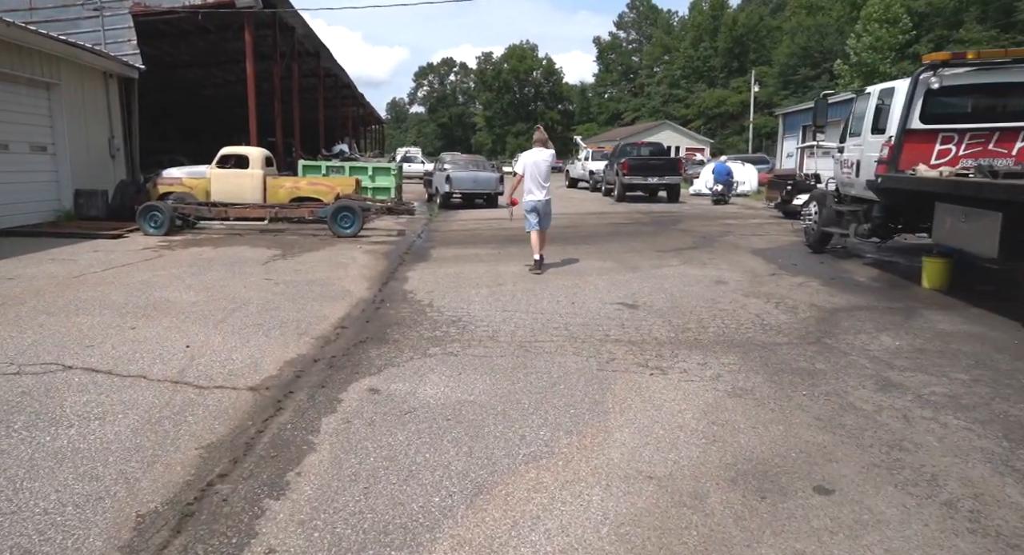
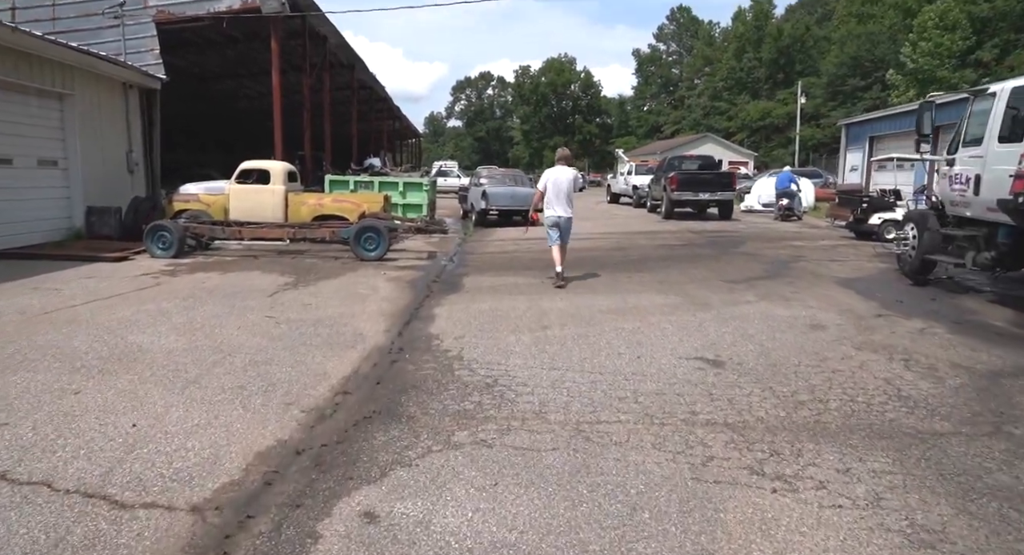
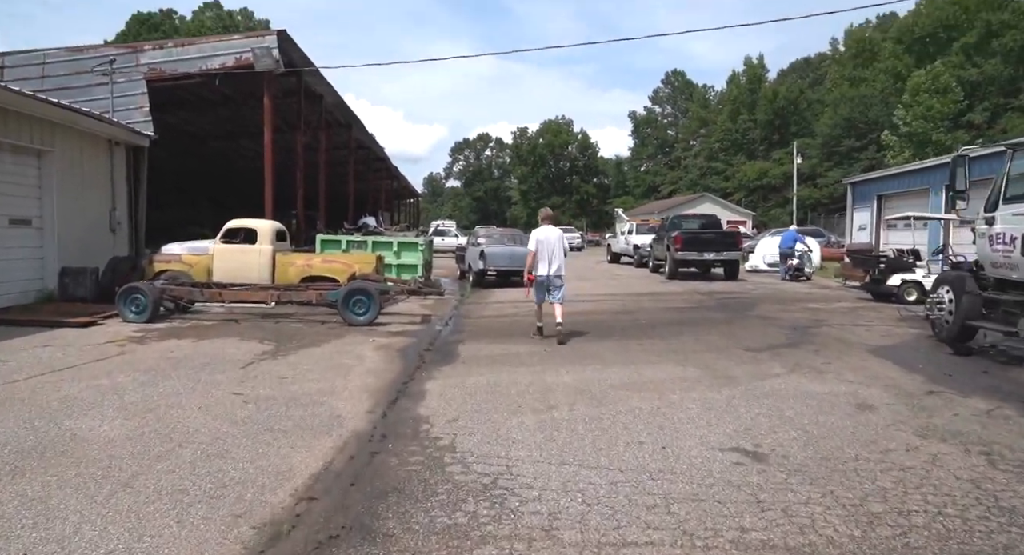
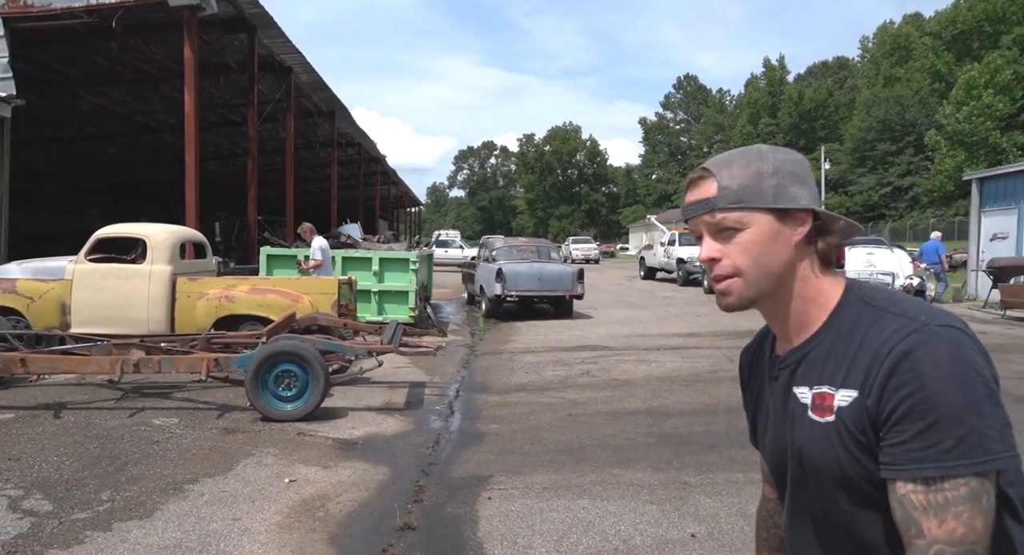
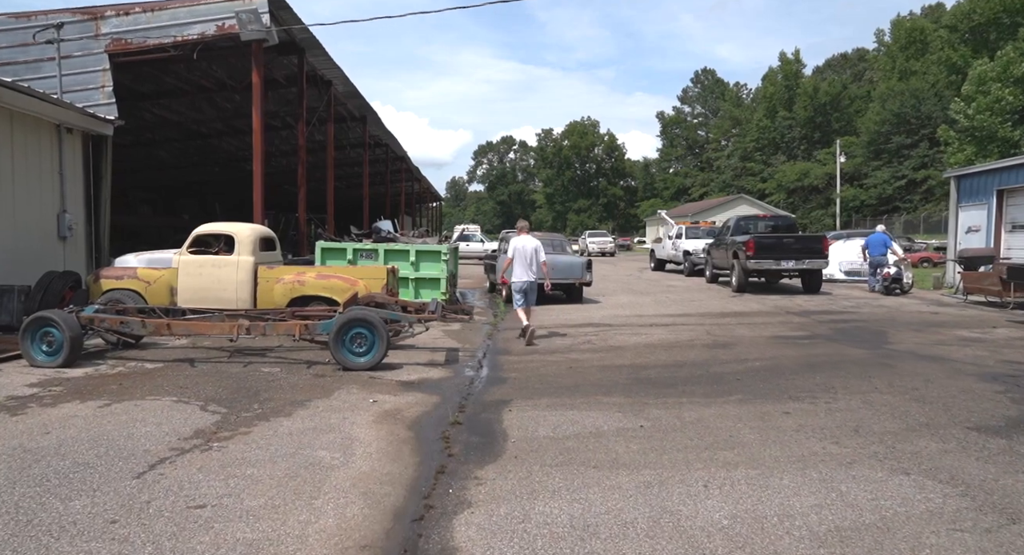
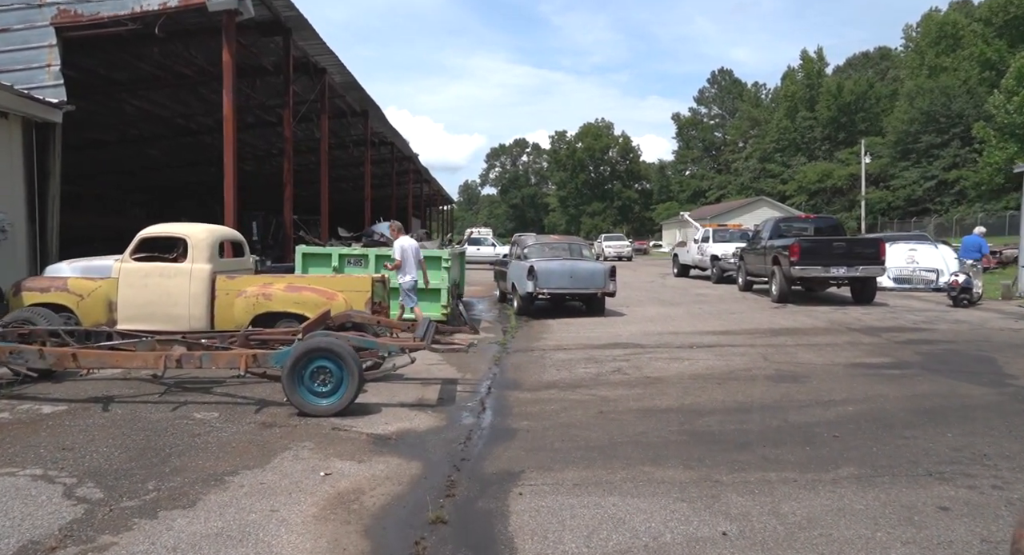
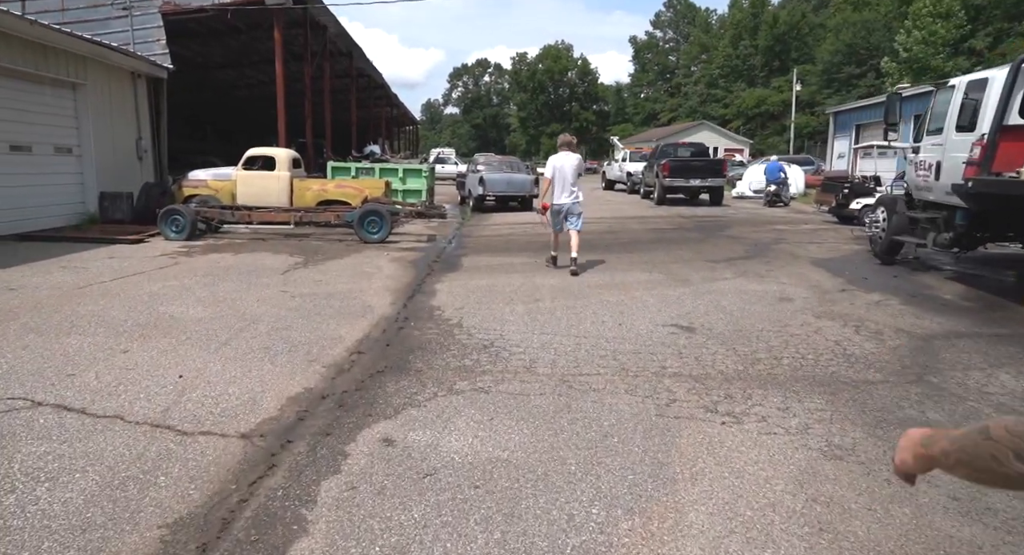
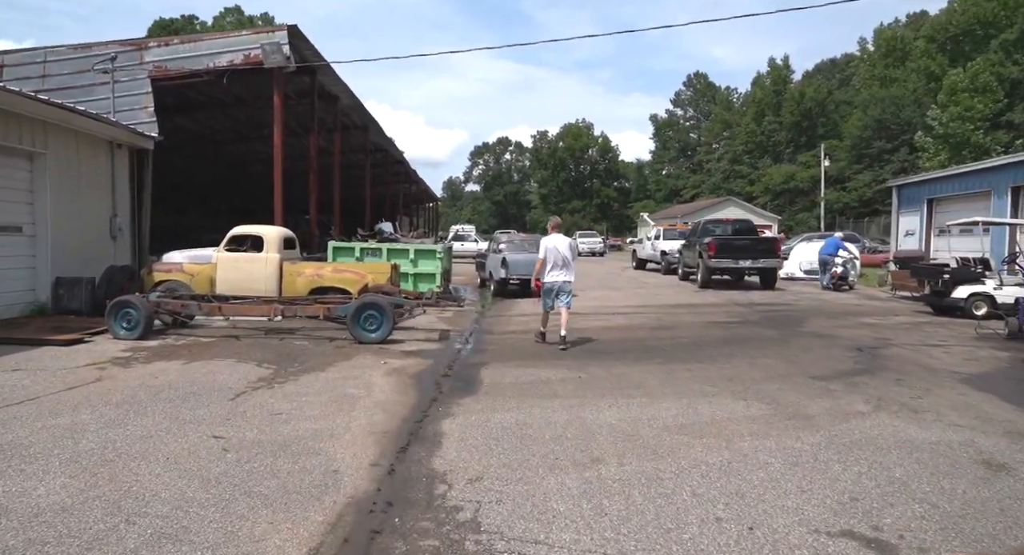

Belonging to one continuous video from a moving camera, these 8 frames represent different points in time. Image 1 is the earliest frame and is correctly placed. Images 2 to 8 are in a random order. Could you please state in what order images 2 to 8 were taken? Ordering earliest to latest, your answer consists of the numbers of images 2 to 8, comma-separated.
7, 2, 3, 8, 5, 6, 4
